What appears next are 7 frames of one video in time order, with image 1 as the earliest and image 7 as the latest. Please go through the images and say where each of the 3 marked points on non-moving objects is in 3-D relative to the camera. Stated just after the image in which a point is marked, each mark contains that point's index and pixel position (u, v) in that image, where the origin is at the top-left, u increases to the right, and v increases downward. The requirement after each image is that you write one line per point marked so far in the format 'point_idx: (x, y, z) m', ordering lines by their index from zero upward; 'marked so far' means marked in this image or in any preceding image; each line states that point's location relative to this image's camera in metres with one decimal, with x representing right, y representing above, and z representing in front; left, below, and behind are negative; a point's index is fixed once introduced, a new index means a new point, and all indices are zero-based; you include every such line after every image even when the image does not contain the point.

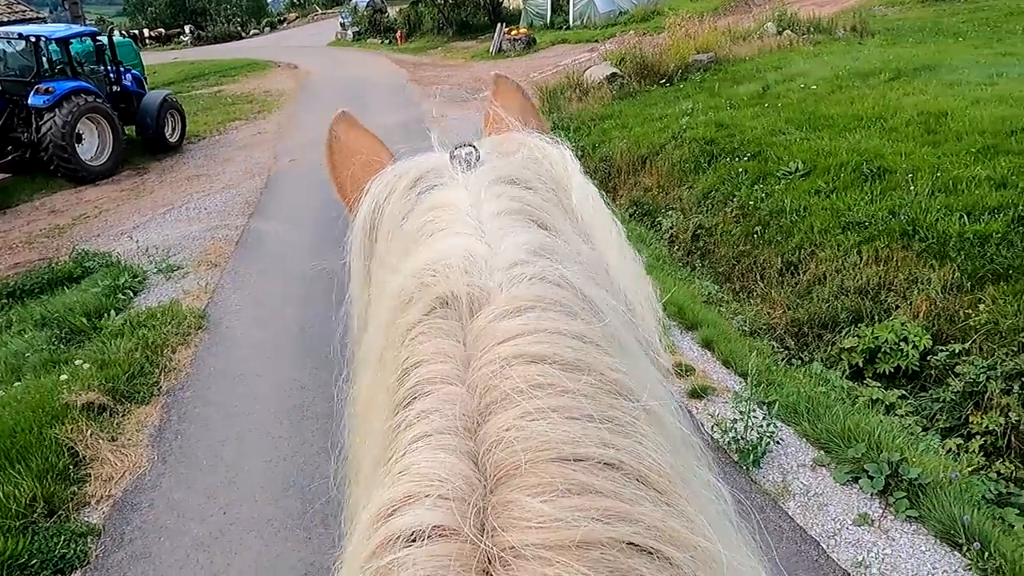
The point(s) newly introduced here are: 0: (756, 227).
0: (+2.2, +0.5, +6.7) m
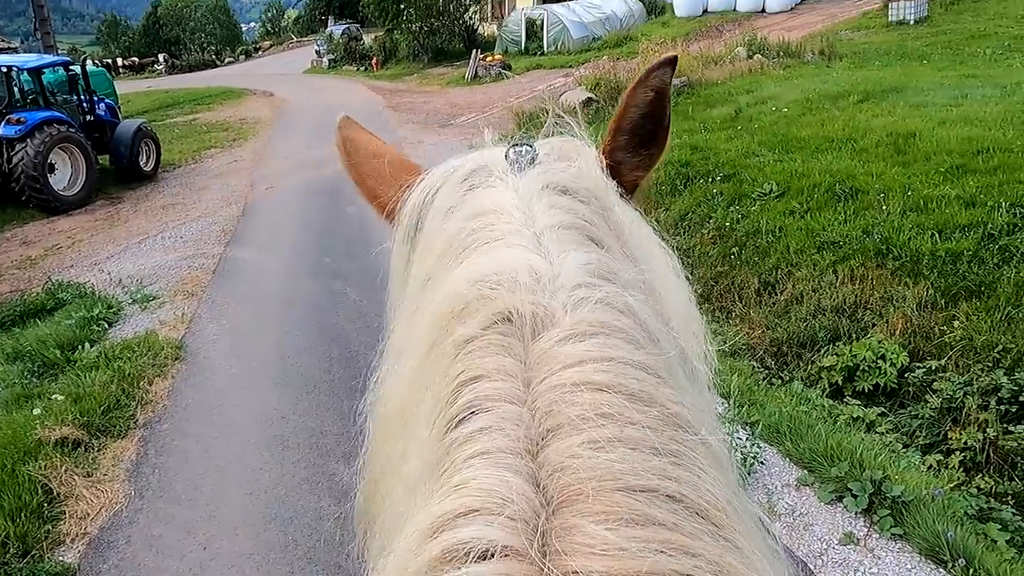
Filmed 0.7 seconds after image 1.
0: (+2.0, +0.3, +6.8) m
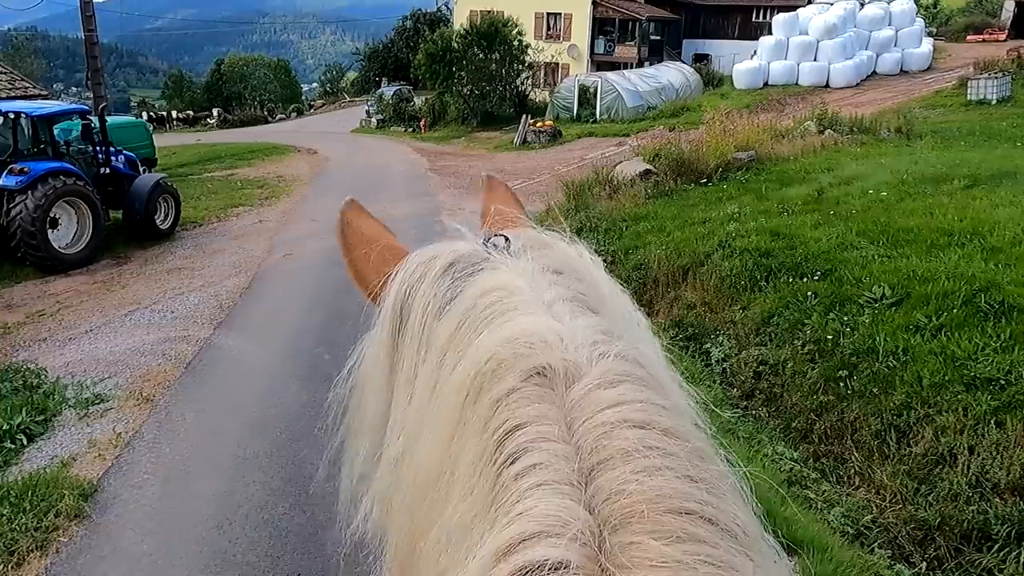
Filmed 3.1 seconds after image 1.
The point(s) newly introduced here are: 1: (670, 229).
0: (+2.3, -0.6, +5.3) m
1: (+1.9, +0.7, +9.3) m
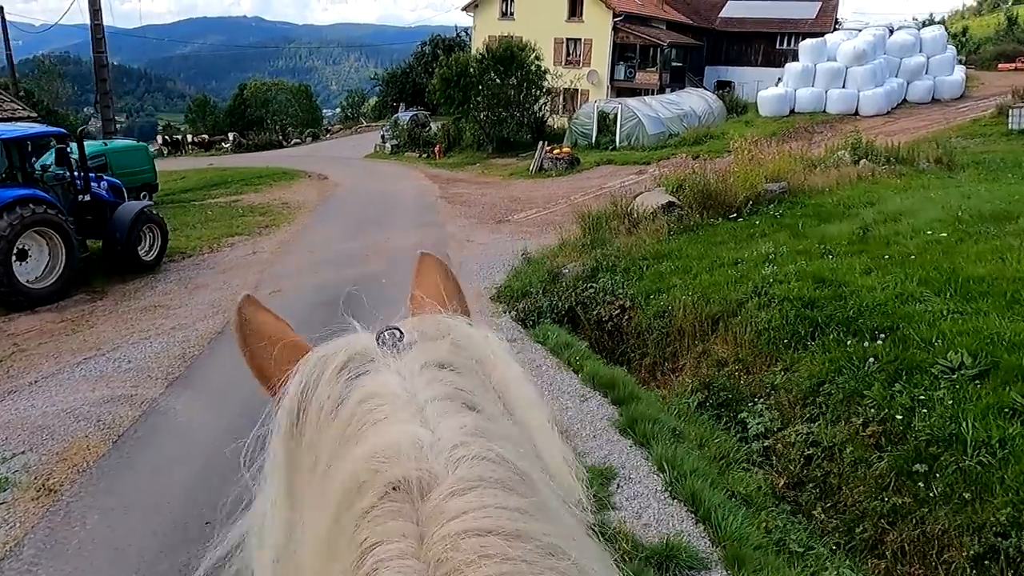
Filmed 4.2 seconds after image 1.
0: (+2.2, -1.0, +4.2) m
1: (+2.0, +0.2, +8.3) m
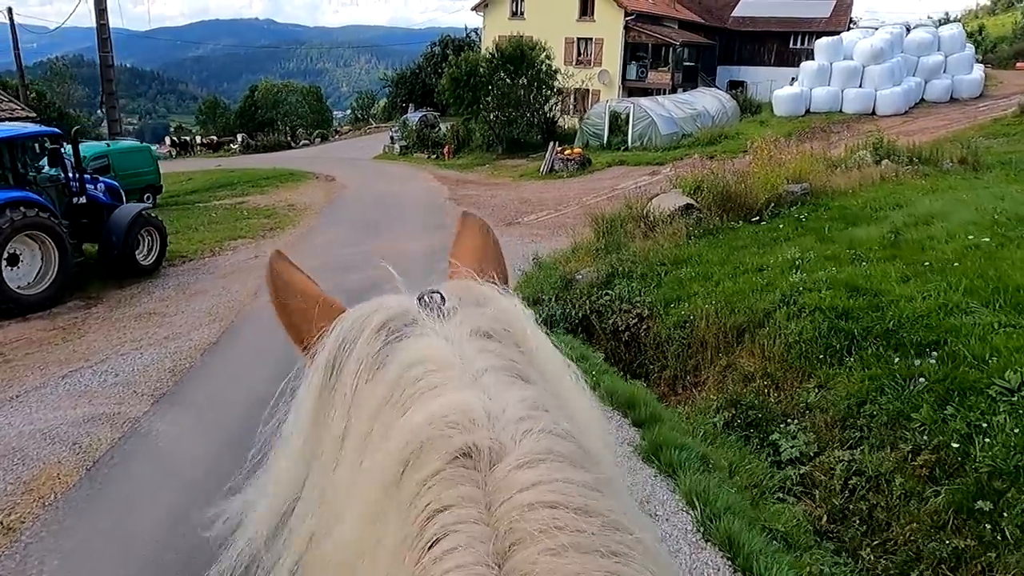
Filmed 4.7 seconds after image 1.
0: (+2.3, -1.1, +3.7) m
1: (+2.1, +0.1, +7.8) m
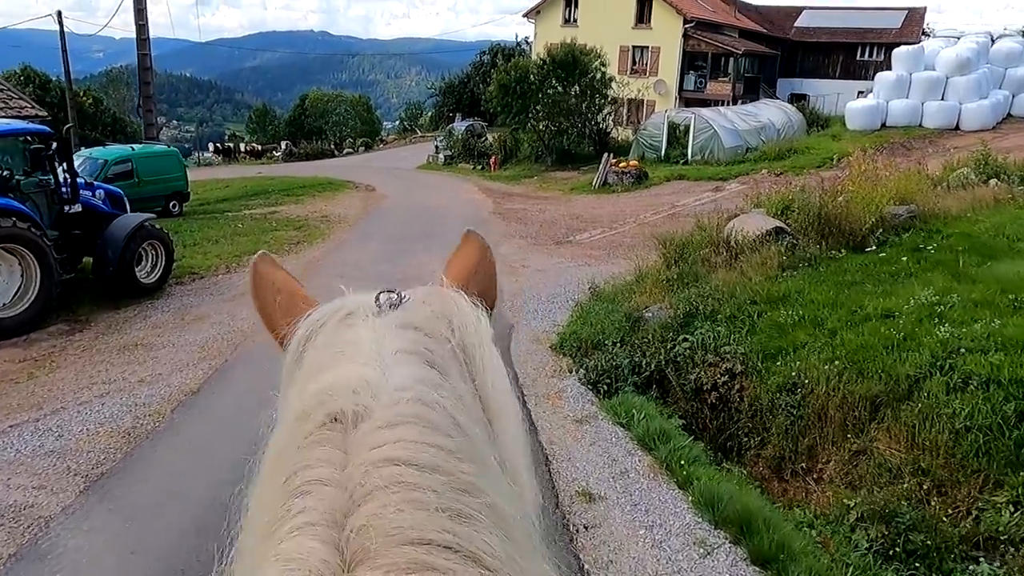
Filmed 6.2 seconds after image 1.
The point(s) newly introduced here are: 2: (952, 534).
0: (+2.5, -1.4, +2.0) m
1: (+2.6, -0.3, +6.1) m
2: (+2.2, -1.2, +3.8) m
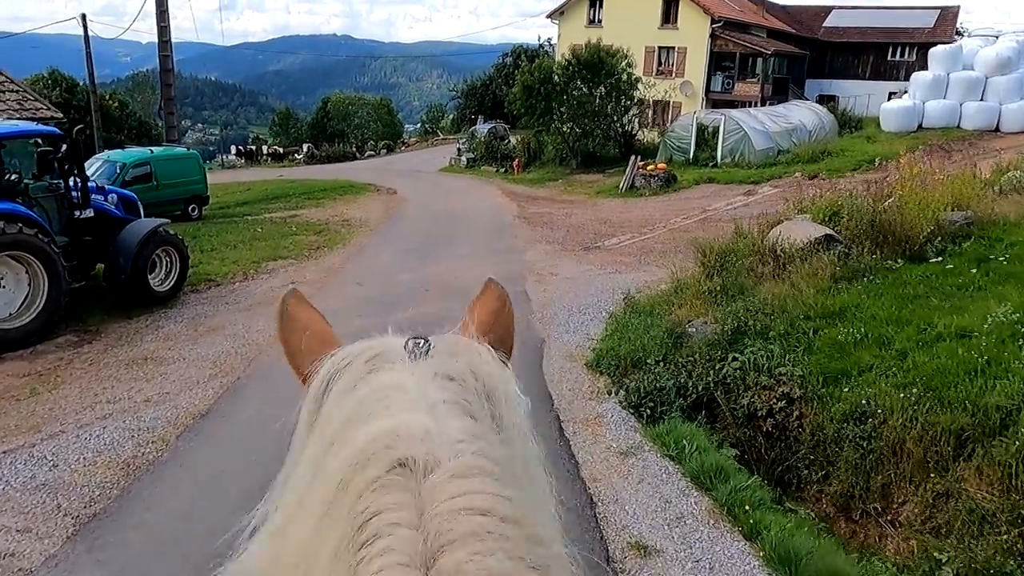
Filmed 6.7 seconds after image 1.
0: (+2.6, -1.5, +1.4) m
1: (+2.8, -0.4, +5.5) m
2: (+2.4, -1.3, +3.2) m
